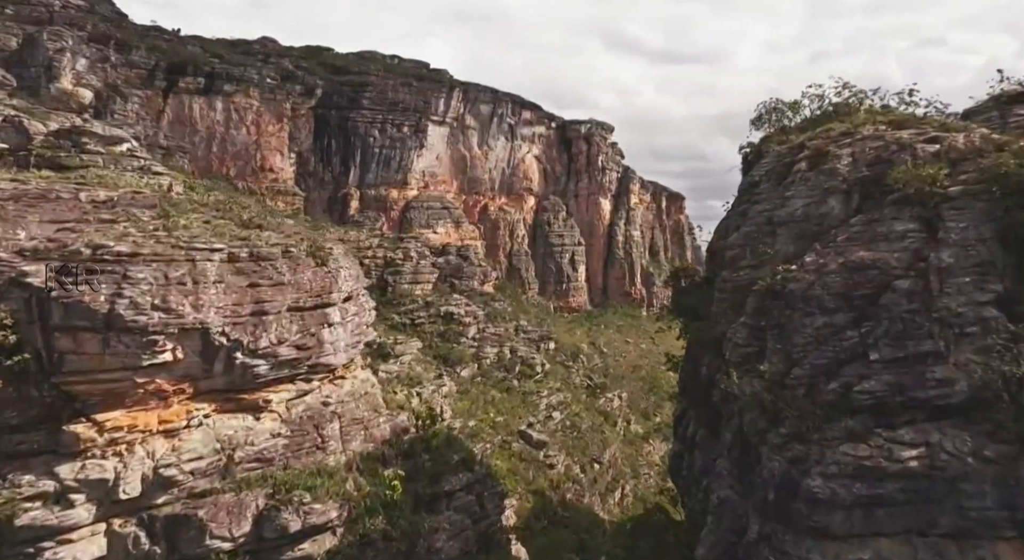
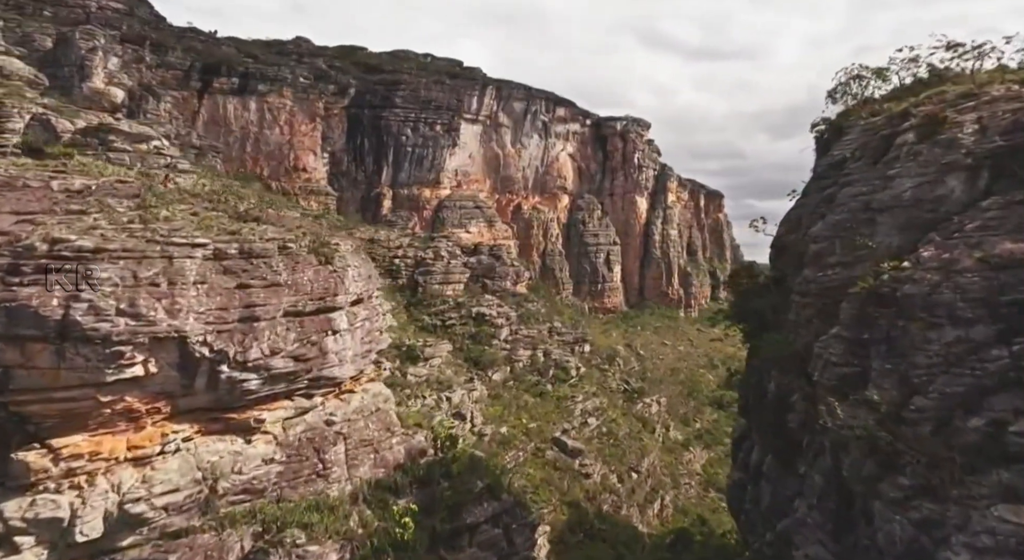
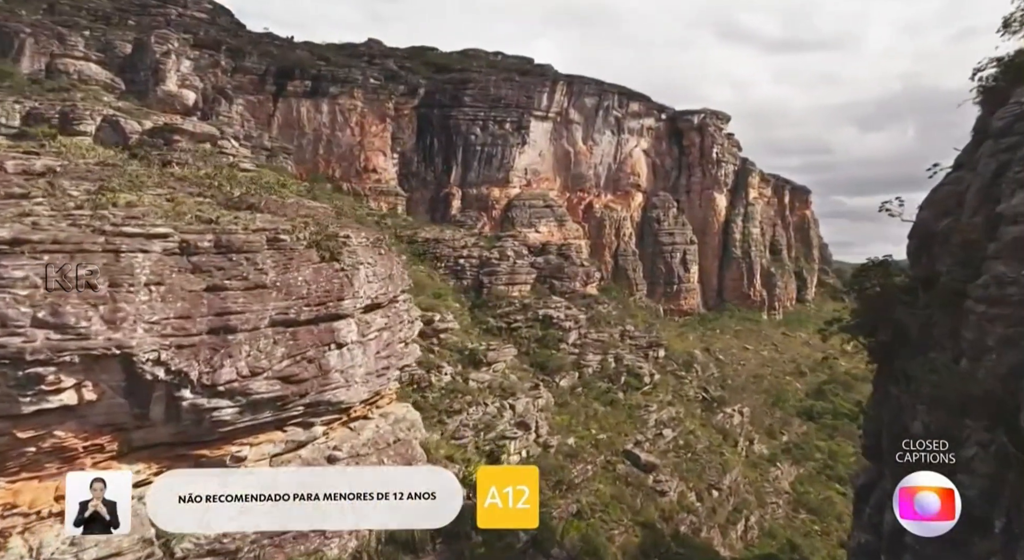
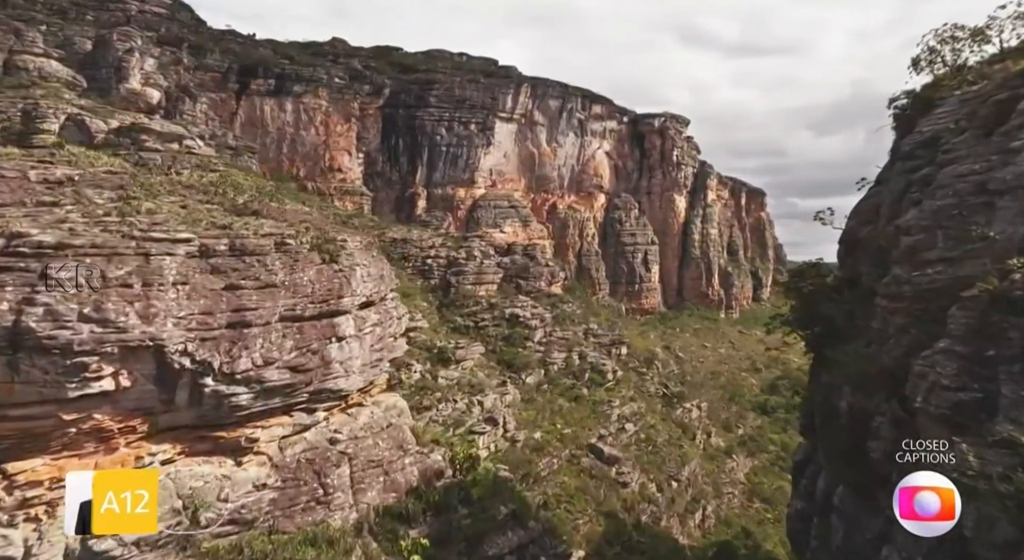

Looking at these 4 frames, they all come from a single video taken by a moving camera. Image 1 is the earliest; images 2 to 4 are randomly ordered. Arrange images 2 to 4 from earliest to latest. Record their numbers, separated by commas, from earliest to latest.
2, 4, 3
